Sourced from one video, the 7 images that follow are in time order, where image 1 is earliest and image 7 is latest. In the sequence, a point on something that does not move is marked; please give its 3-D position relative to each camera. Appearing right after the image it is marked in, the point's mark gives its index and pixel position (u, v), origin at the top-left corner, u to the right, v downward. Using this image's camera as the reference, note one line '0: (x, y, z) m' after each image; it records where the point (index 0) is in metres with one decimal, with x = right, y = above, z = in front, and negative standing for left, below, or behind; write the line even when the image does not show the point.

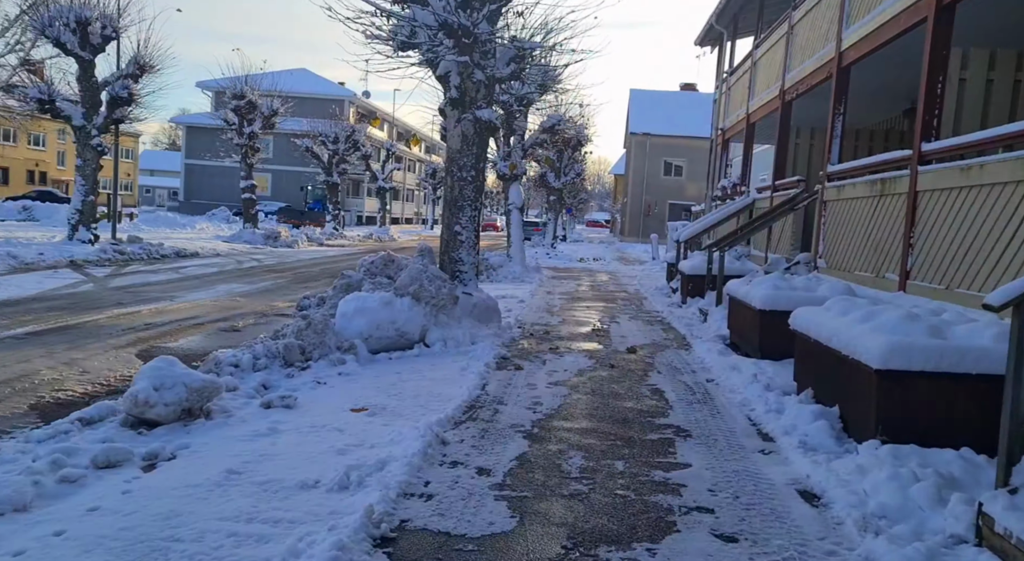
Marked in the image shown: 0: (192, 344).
0: (-3.4, -0.7, +8.7) m
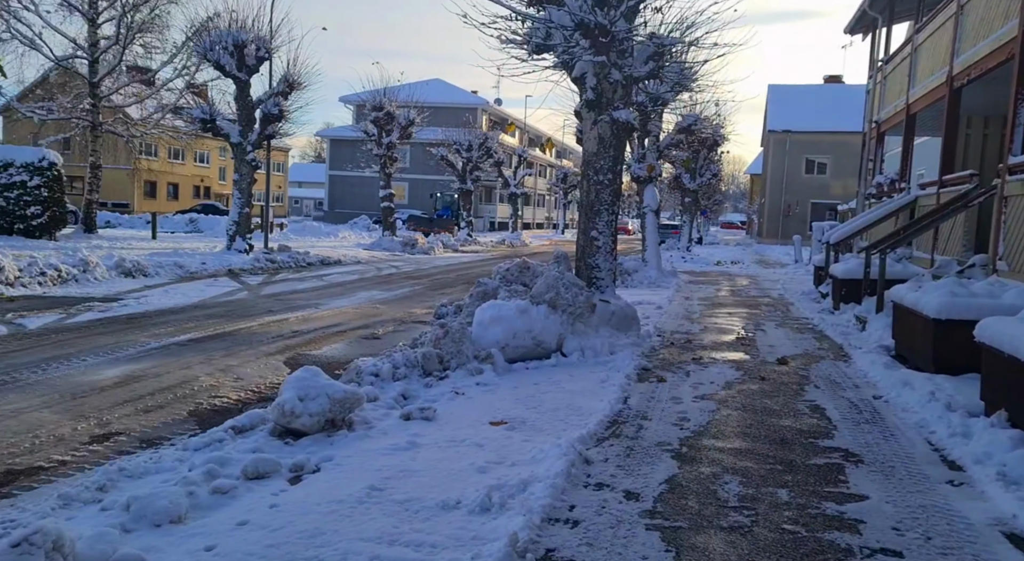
0: (-1.9, -0.8, +8.9) m
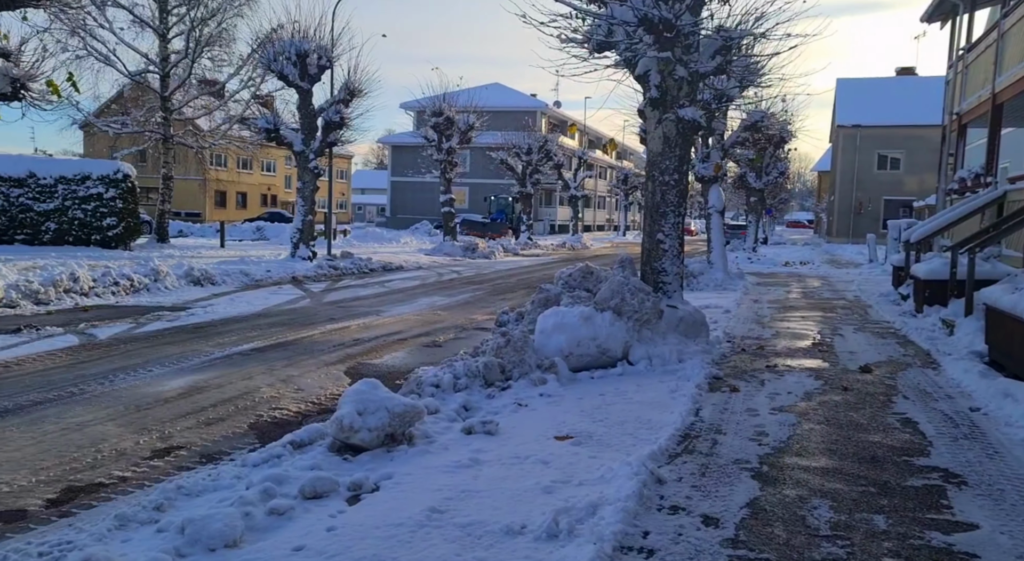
0: (-1.2, -0.9, +8.7) m
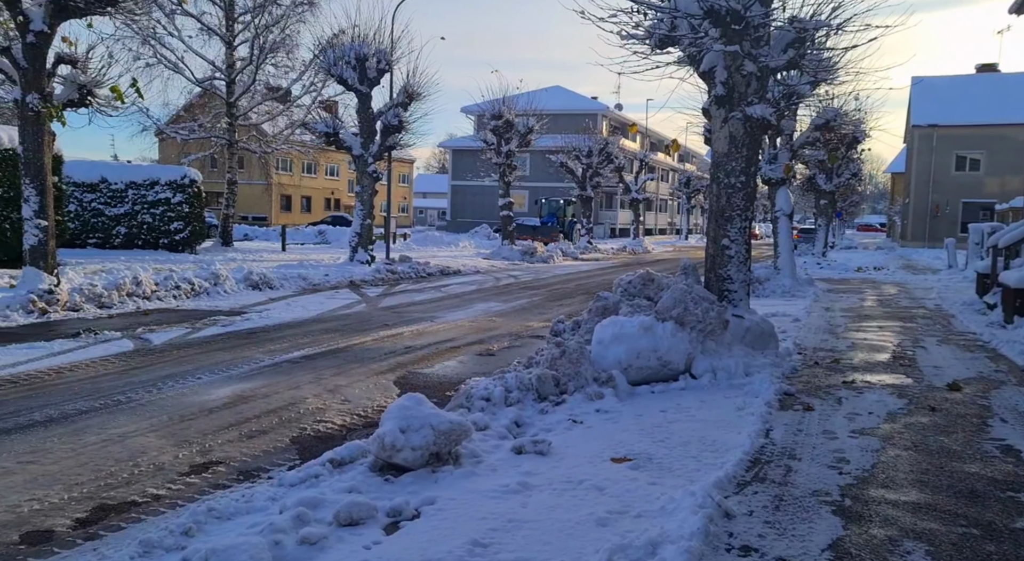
0: (-0.7, -0.9, +8.4) m
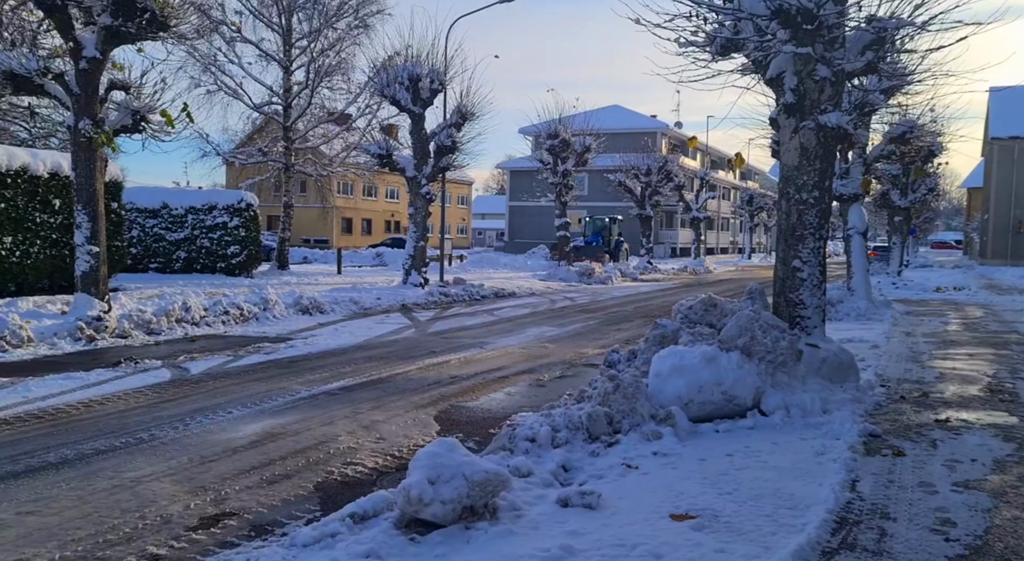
0: (-0.2, -1.2, +7.9) m
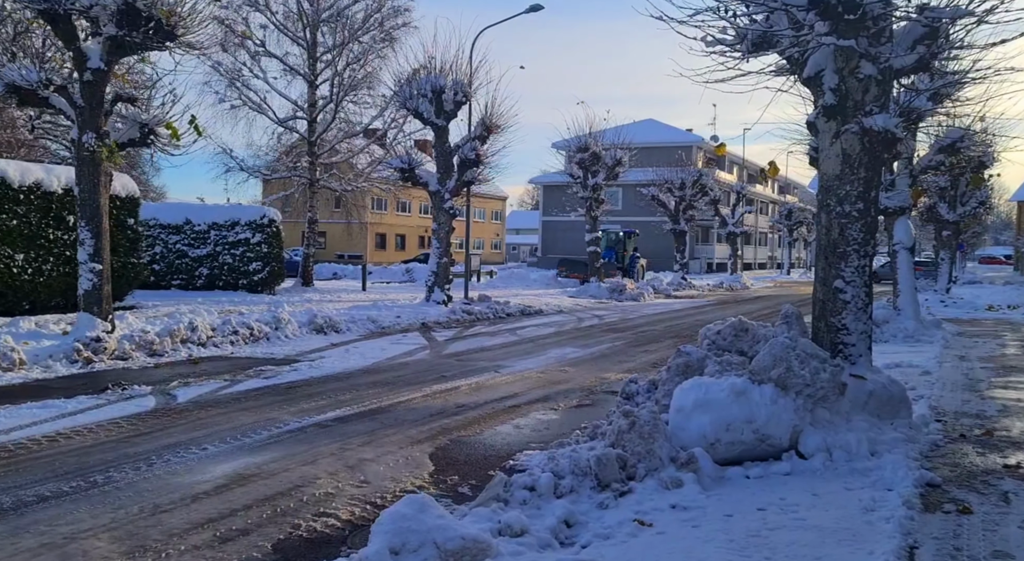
0: (-0.1, -1.4, +7.1) m
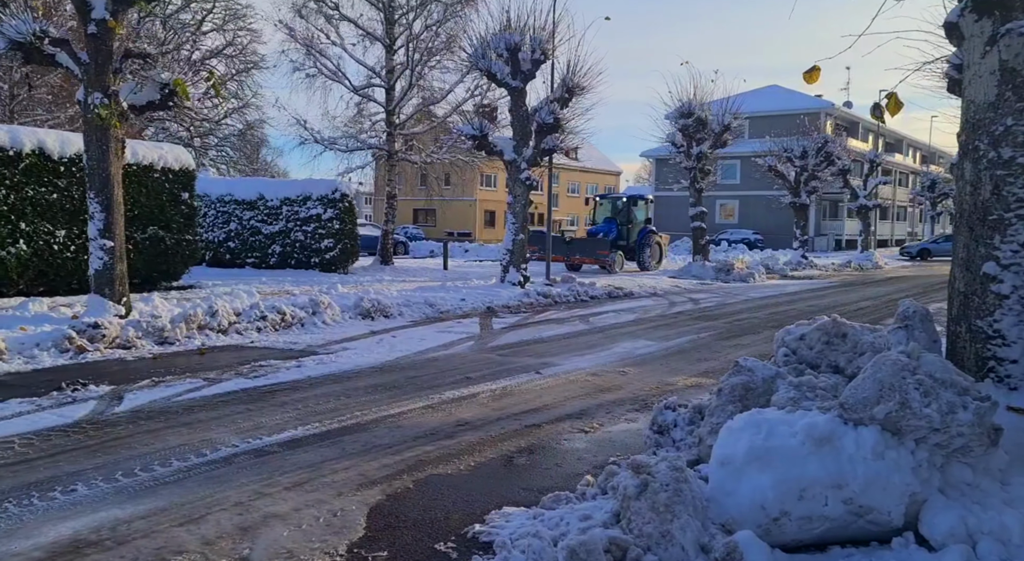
0: (-0.2, -1.3, +5.1) m
